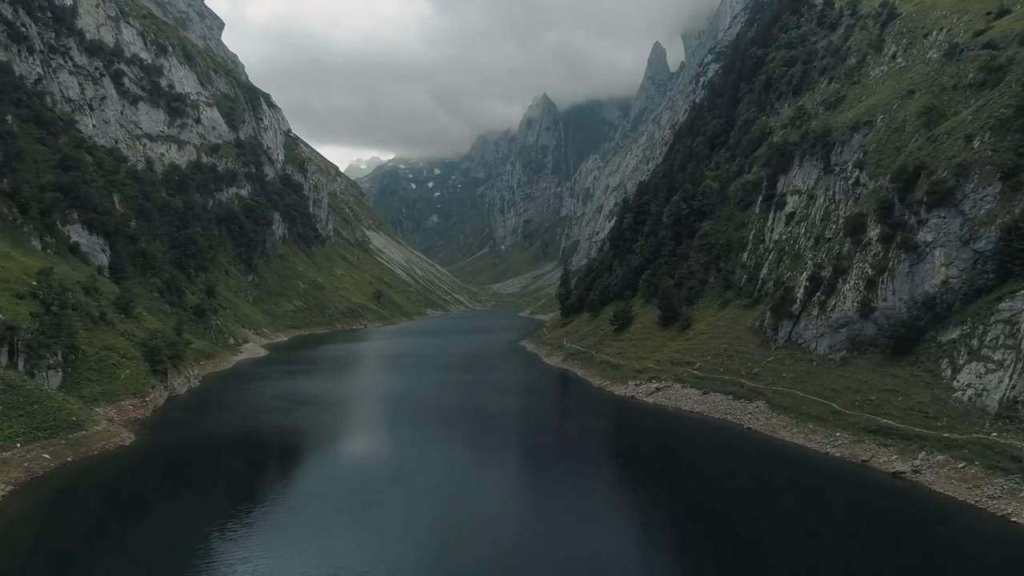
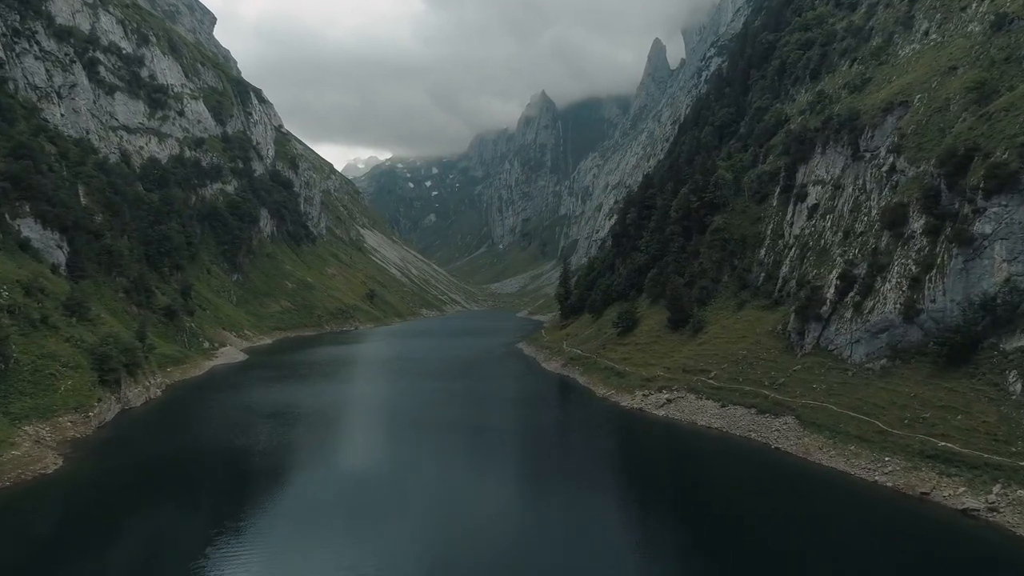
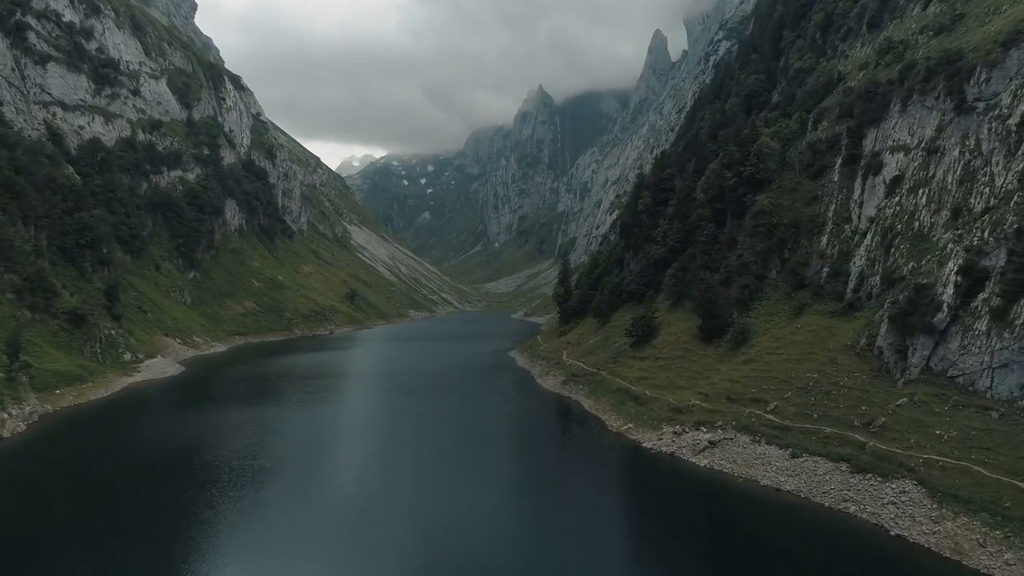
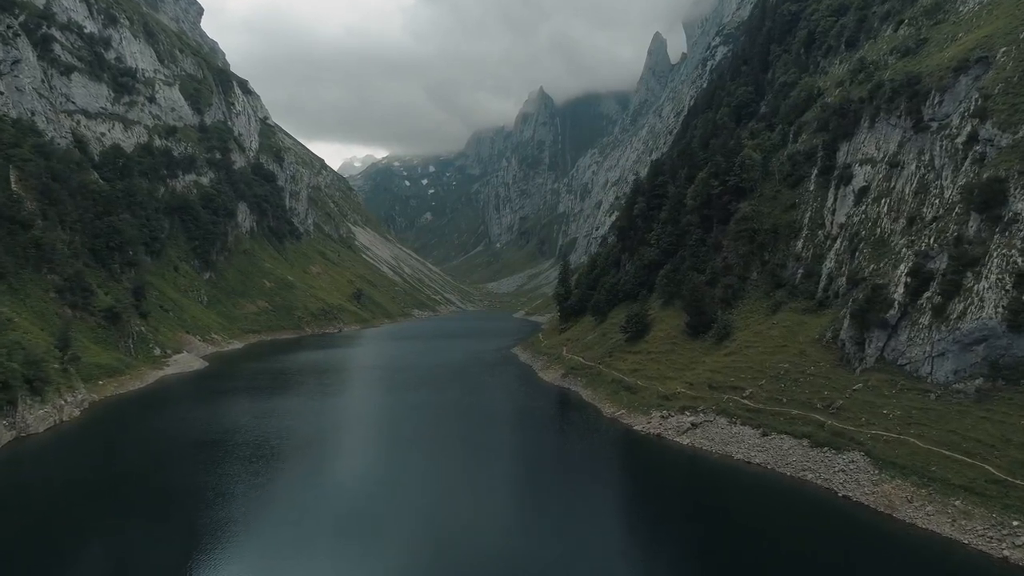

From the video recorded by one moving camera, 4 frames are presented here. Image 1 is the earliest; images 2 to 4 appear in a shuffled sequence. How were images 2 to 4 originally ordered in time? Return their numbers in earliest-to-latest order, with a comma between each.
2, 4, 3
